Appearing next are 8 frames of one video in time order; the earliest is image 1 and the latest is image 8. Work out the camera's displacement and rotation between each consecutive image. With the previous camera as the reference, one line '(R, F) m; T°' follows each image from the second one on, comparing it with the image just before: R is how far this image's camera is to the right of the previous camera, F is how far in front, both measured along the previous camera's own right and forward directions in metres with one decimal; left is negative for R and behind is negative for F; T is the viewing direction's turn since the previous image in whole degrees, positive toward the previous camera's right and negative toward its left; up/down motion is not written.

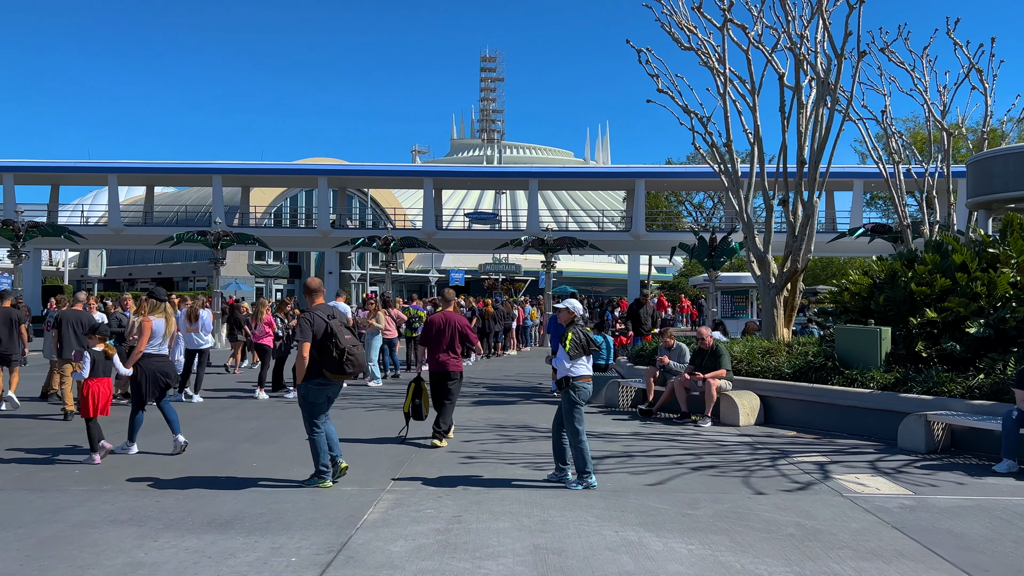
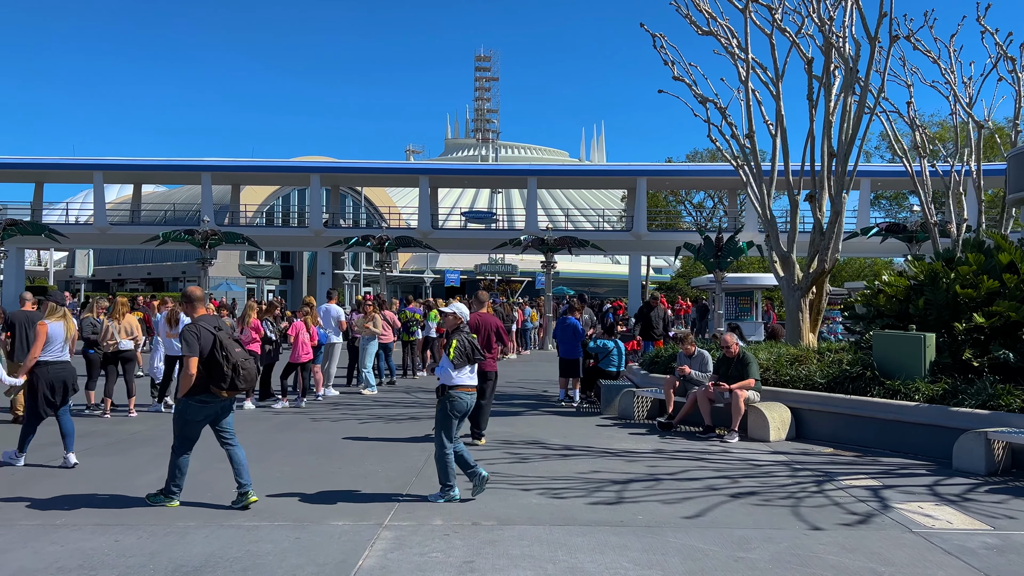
(-0.2, +0.9) m; 0°
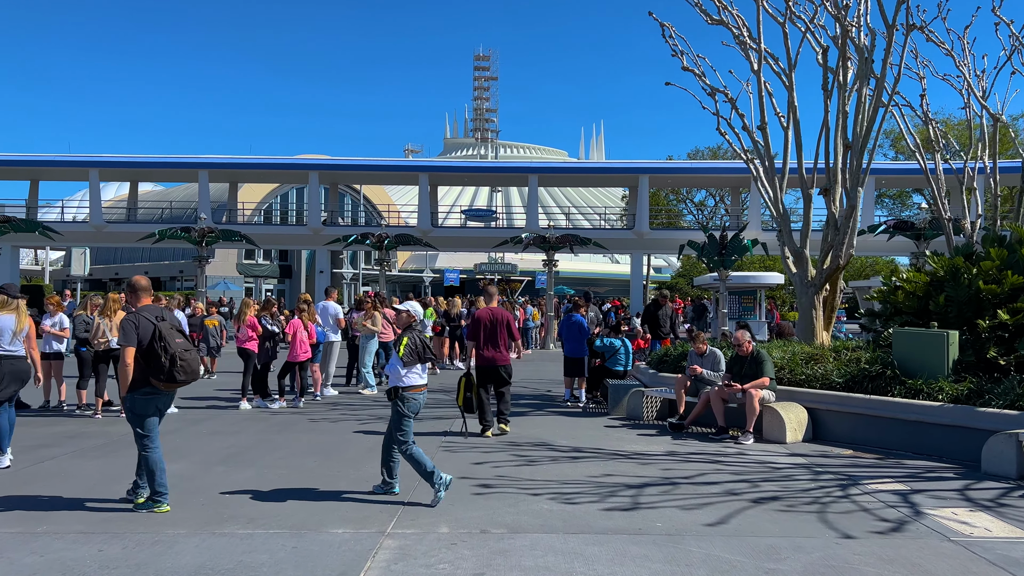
(-0.1, +0.3) m; 0°
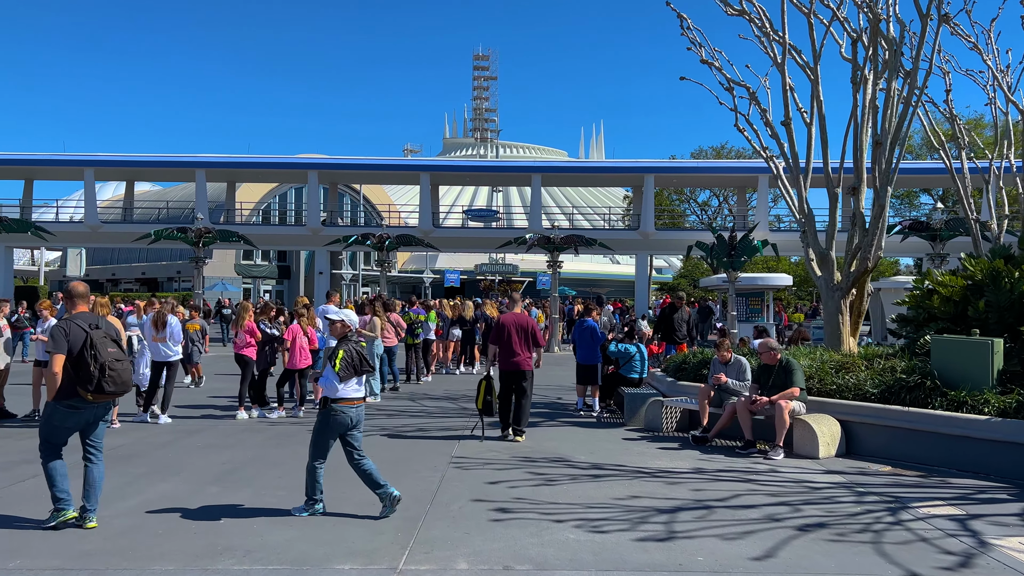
(-0.2, +0.5) m; 0°
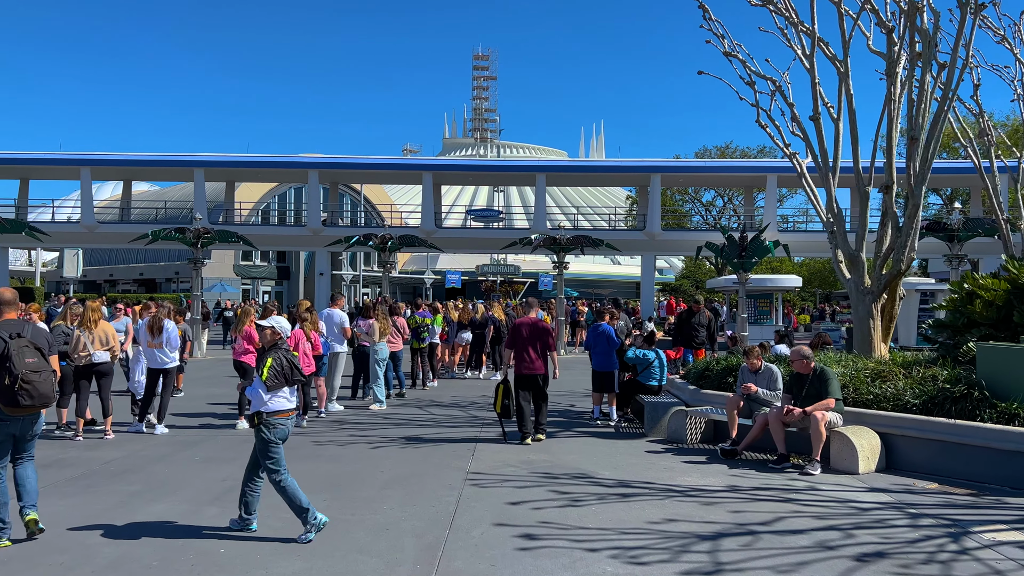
(-0.2, +0.5) m; 0°
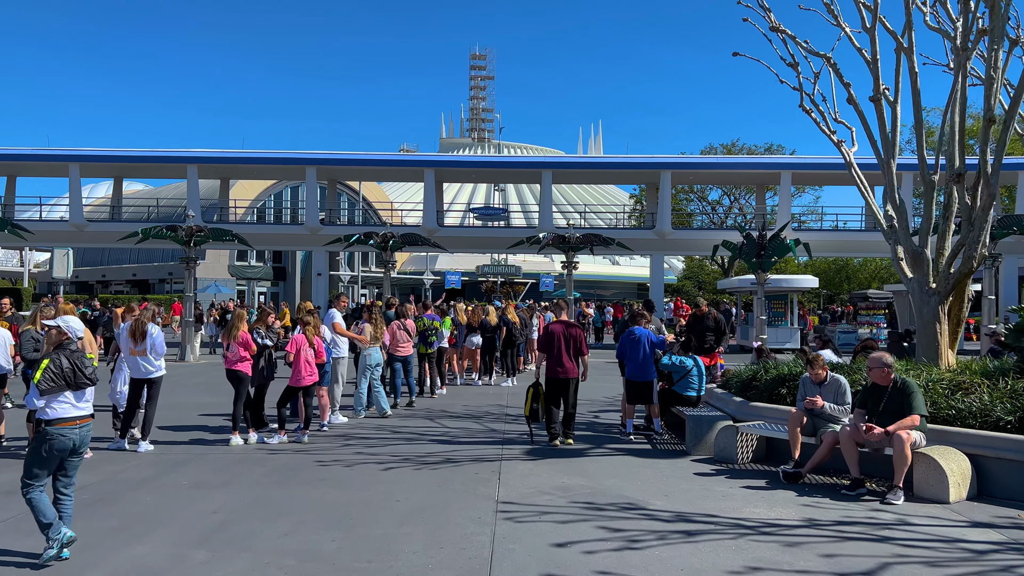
(-0.3, +1.0) m; 0°
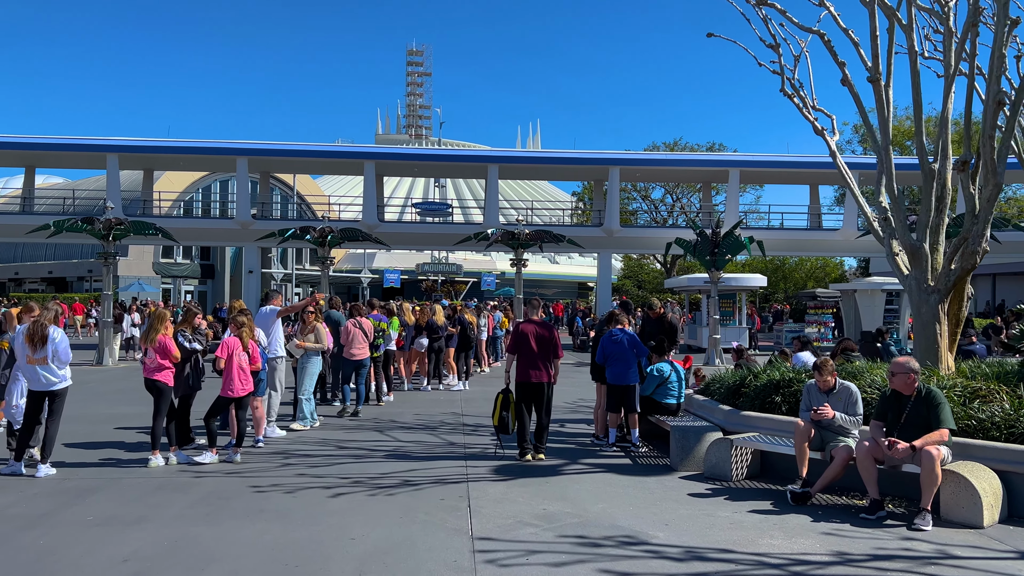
(-0.3, +1.0) m; +4°
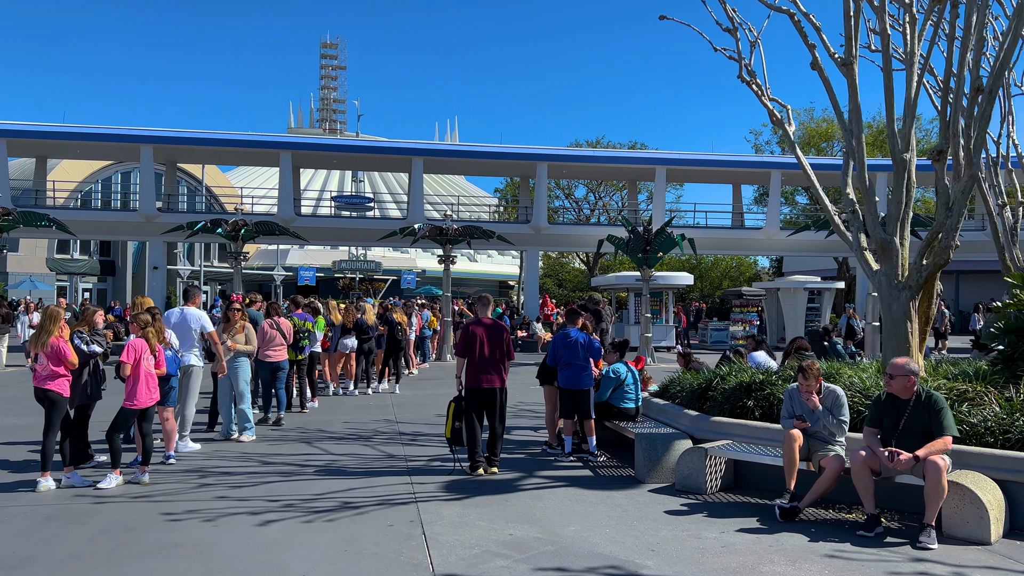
(-0.3, +0.8) m; +6°
